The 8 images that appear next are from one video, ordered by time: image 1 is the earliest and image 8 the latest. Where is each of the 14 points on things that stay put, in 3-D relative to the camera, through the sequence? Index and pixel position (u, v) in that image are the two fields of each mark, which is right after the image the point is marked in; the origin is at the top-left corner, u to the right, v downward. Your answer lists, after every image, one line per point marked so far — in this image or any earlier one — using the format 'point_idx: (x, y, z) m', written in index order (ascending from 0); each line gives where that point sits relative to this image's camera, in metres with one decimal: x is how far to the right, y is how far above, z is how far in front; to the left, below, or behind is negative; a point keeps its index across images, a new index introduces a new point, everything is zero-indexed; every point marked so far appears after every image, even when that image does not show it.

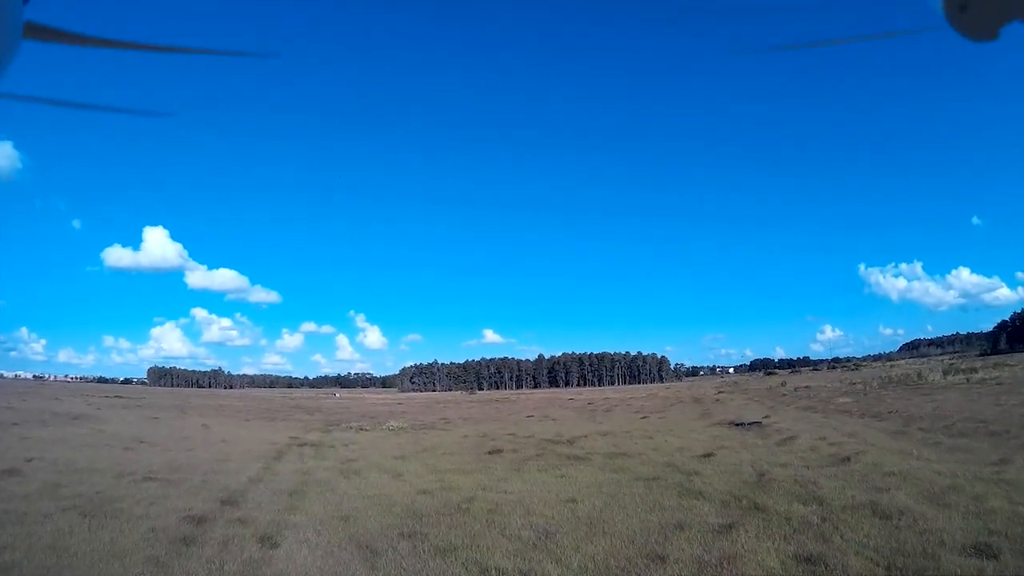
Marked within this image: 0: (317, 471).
0: (-4.4, -4.2, +14.8) m
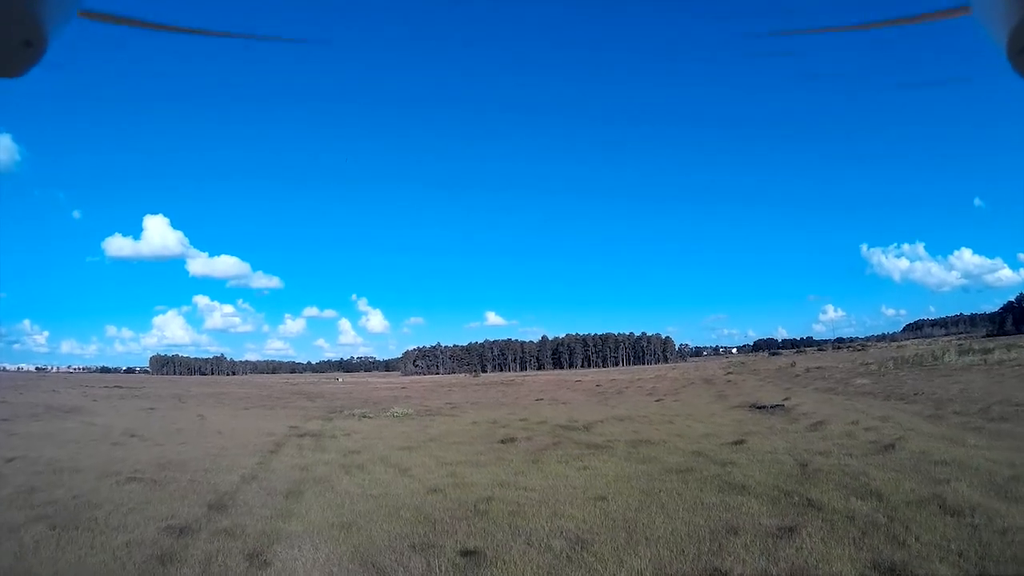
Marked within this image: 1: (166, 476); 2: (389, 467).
0: (-4.1, -3.7, +13.6) m
1: (-7.4, -4.0, +13.9) m
2: (-2.4, -3.6, +13.1) m
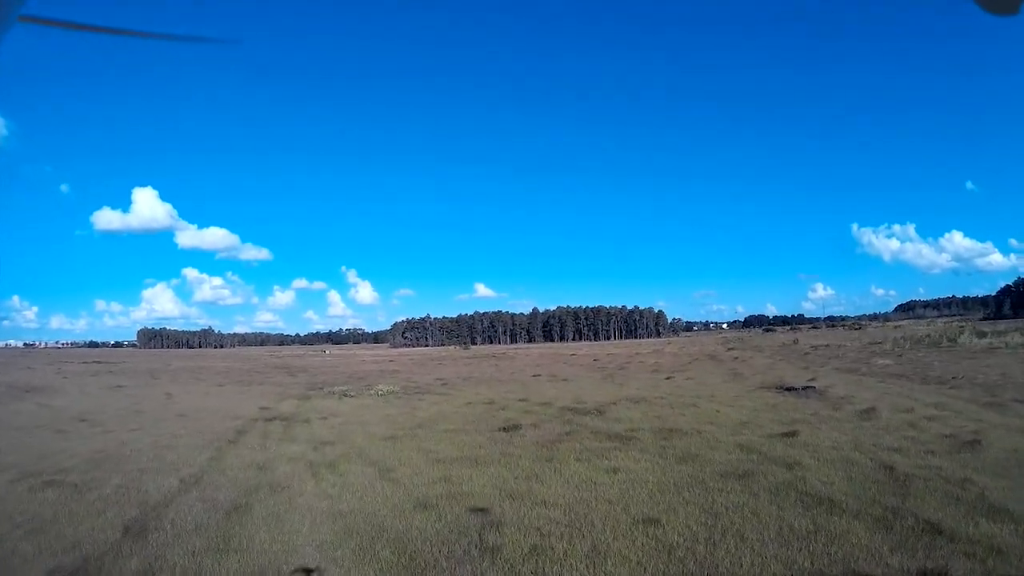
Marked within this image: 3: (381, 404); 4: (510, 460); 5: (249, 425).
0: (-3.9, -3.0, +10.8) m
1: (-7.2, -3.2, +11.1) m
2: (-2.2, -2.8, +10.3) m
3: (-3.8, -3.3, +19.0) m
4: (0.0, -2.8, +10.5) m
5: (-6.6, -3.4, +16.3) m
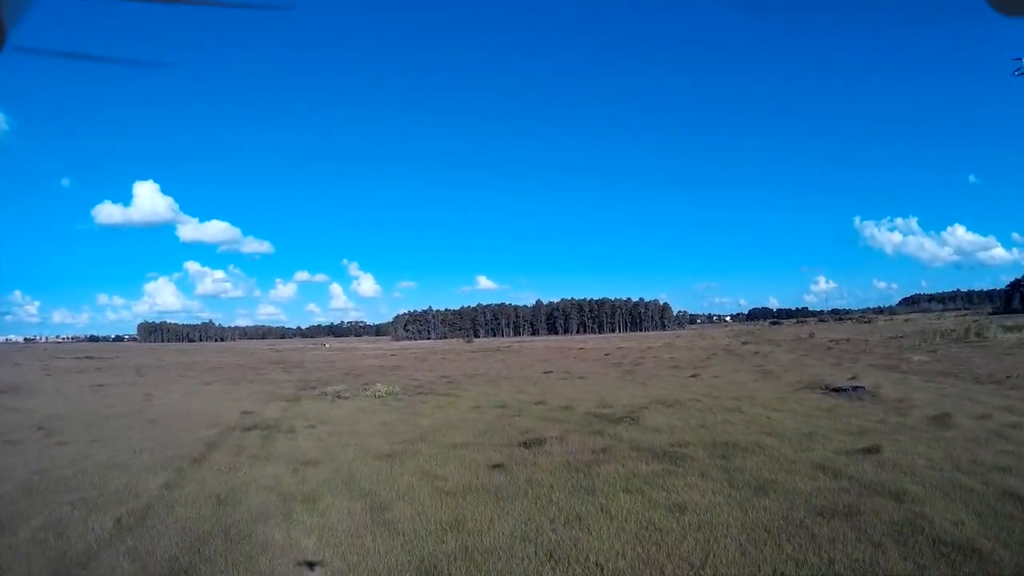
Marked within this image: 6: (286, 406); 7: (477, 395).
0: (-3.5, -2.8, +8.5) m
1: (-6.8, -3.0, +8.8) m
2: (-1.9, -2.6, +8.0) m
3: (-3.4, -3.0, +16.7) m
4: (+0.4, -2.6, +8.2) m
5: (-6.2, -3.2, +14.0) m
6: (-6.2, -3.3, +17.9) m
7: (-1.0, -3.1, +18.9) m
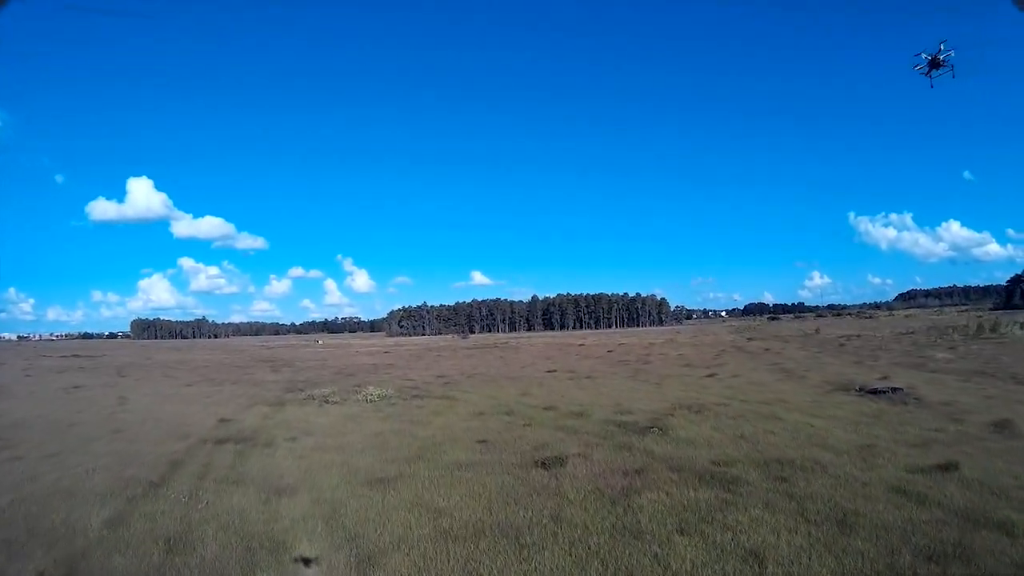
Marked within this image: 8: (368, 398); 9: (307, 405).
0: (-3.2, -2.6, +6.8) m
1: (-6.6, -2.9, +7.0) m
2: (-1.6, -2.5, +6.3) m
3: (-3.2, -2.9, +15.0) m
4: (+0.6, -2.5, +6.4) m
5: (-6.0, -3.0, +12.2) m
6: (-6.1, -3.1, +16.2) m
7: (-0.8, -2.9, +17.2) m
8: (-3.7, -2.8, +16.7) m
9: (-5.2, -3.0, +16.5) m
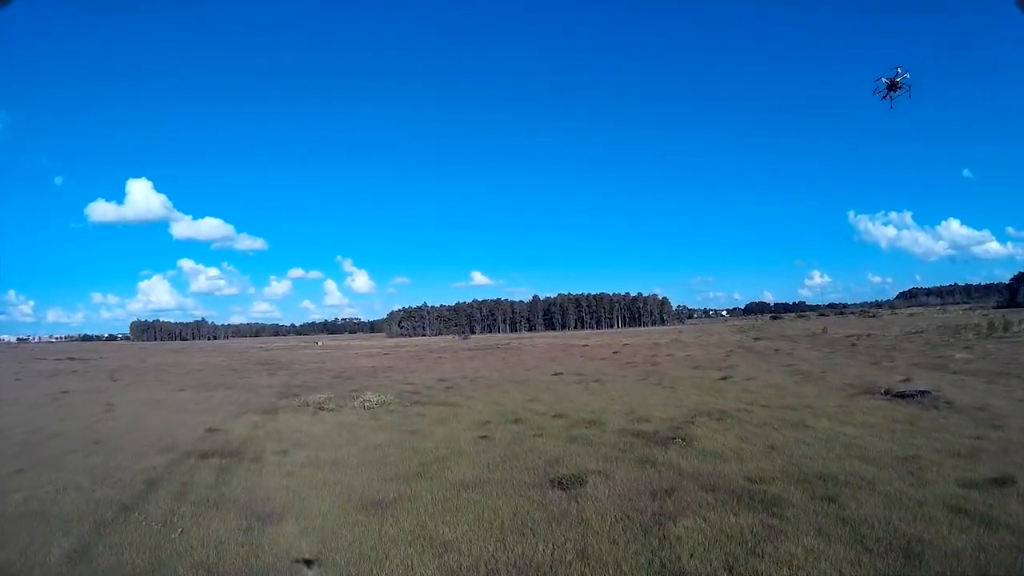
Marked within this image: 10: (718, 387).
0: (-3.1, -2.6, +5.8) m
1: (-6.4, -2.9, +6.0) m
2: (-1.4, -2.5, +5.3) m
3: (-3.1, -2.9, +14.0) m
4: (+0.8, -2.5, +5.4) m
5: (-5.8, -3.0, +11.2) m
6: (-5.9, -3.1, +15.2) m
7: (-0.7, -2.9, +16.2) m
8: (-3.5, -2.8, +15.7) m
9: (-5.0, -3.0, +15.5) m
10: (+6.2, -3.1, +19.8) m
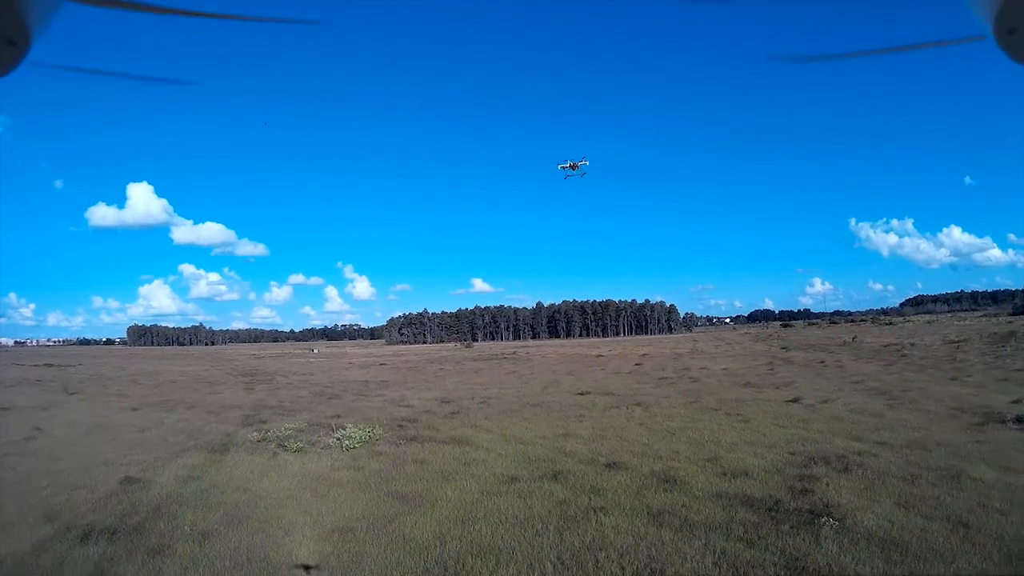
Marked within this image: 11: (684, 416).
0: (-2.5, -2.5, +1.6) m
1: (-5.8, -2.7, +1.9) m
2: (-0.9, -2.4, +1.2) m
3: (-2.5, -2.8, +9.8) m
4: (+1.3, -2.3, +1.3) m
5: (-5.2, -2.9, +7.1) m
6: (-5.3, -3.0, +11.0) m
7: (-0.1, -2.8, +12.0) m
8: (-2.9, -2.8, +11.5) m
9: (-4.5, -2.9, +11.4) m
10: (+6.8, -3.1, +15.6) m
11: (+4.1, -3.1, +15.7) m
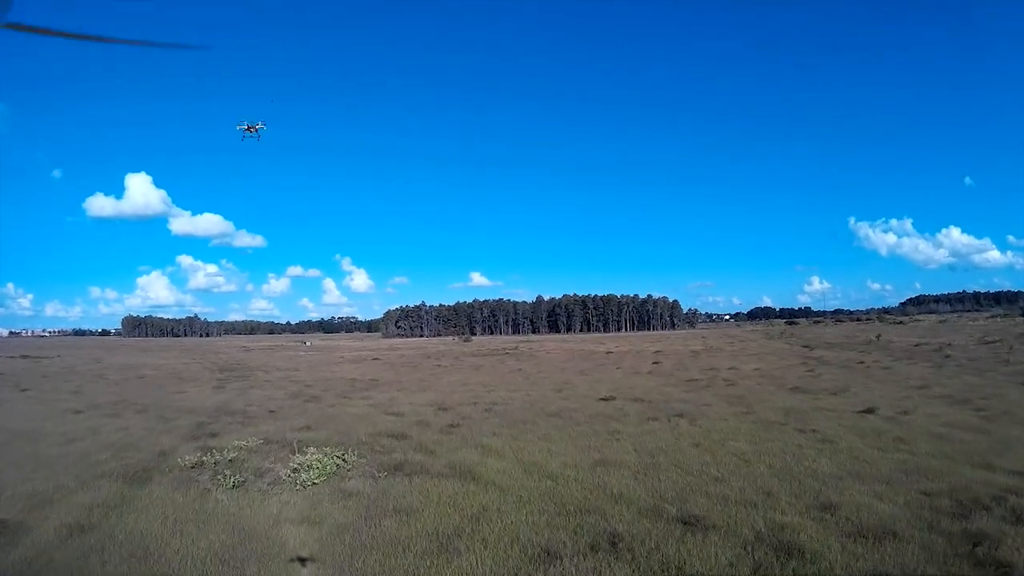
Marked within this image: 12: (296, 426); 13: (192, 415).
0: (-2.2, -2.2, -1.6) m
1: (-5.5, -2.4, -1.4) m
2: (-0.5, -2.1, -2.1) m
3: (-2.2, -2.4, +6.6) m
4: (+1.7, -2.1, -1.9) m
5: (-4.9, -2.5, +3.9) m
6: (-5.0, -2.7, +7.8) m
7: (+0.2, -2.5, +8.8) m
8: (-2.6, -2.4, +8.3) m
9: (-4.1, -2.6, +8.2) m
10: (+7.1, -2.8, +12.4) m
11: (+4.4, -2.8, +12.5) m
12: (-4.2, -2.7, +12.7) m
13: (-7.7, -3.1, +15.7) m
